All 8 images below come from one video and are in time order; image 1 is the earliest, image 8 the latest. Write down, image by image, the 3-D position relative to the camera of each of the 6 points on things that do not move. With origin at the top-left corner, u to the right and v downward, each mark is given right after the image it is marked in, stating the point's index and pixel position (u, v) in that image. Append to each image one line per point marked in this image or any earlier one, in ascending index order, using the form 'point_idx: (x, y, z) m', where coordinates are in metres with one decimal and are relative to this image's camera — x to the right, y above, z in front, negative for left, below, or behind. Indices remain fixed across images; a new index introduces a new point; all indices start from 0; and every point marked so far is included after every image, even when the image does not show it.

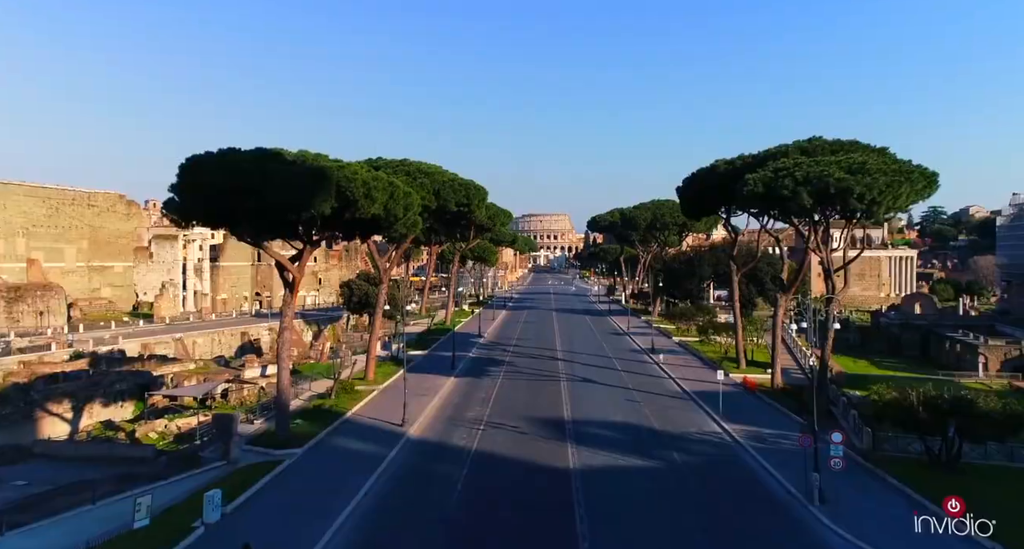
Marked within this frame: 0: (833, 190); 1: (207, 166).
0: (+7.1, +1.9, +18.2) m
1: (-6.5, +2.3, +17.3) m
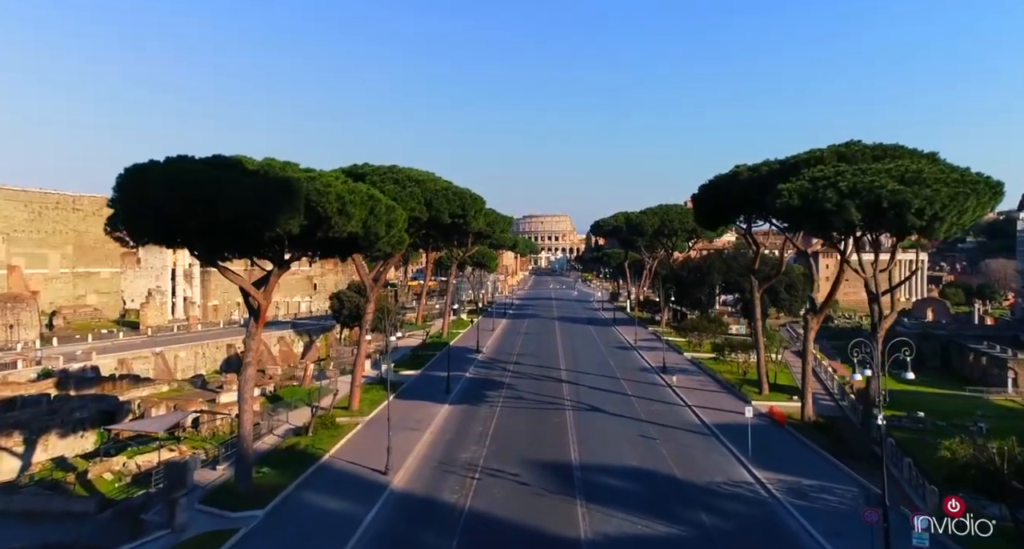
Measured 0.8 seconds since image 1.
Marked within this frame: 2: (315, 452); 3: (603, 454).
0: (+7.1, +1.3, +15.6) m
1: (-6.5, +1.8, +14.7) m
2: (-4.5, -4.1, +18.9) m
3: (+2.1, -4.2, +19.1) m
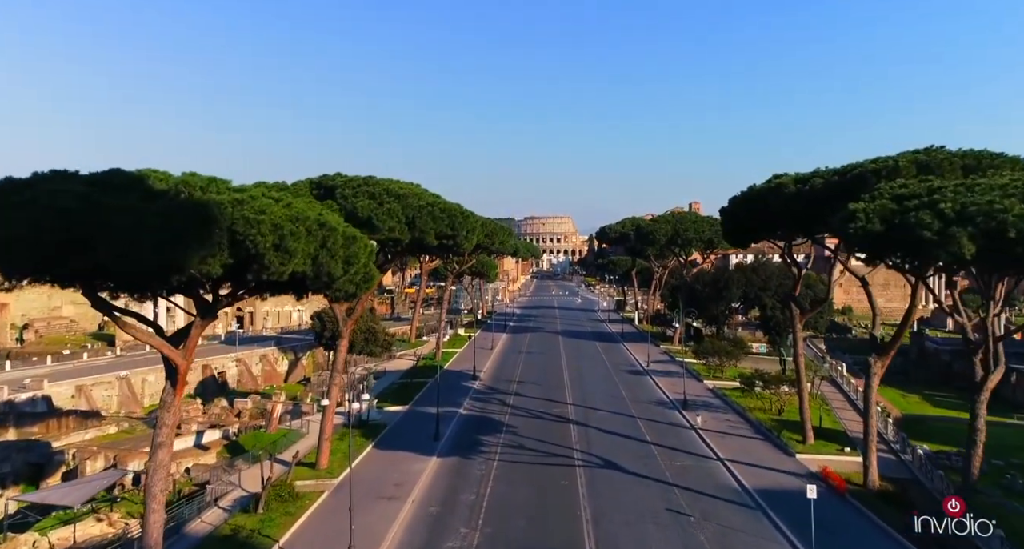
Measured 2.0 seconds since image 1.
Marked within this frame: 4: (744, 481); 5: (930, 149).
0: (+7.1, +0.6, +11.6) m
1: (-6.5, +1.0, +10.8) m
2: (-4.6, -4.9, +14.9) m
3: (+2.1, -4.9, +15.2) m
4: (+5.4, -4.8, +19.2) m
5: (+8.5, +2.6, +16.7) m
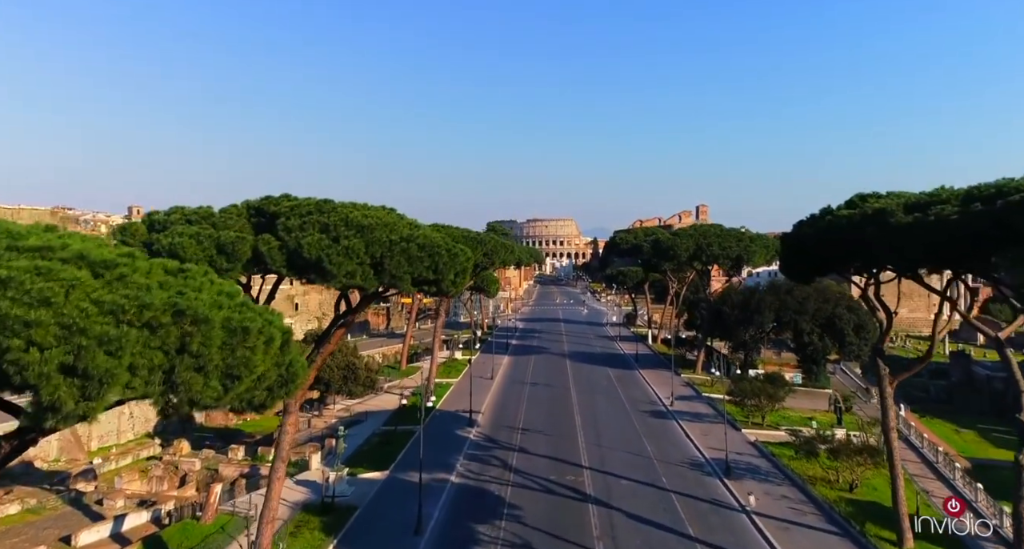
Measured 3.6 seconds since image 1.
0: (+7.2, -0.5, +6.3) m
1: (-6.4, 0.0, +5.4) m
2: (-4.5, -5.9, +9.6) m
3: (+2.2, -6.0, +9.8) m
4: (+5.5, -5.9, +13.8) m
5: (+8.6, +1.5, +11.3) m
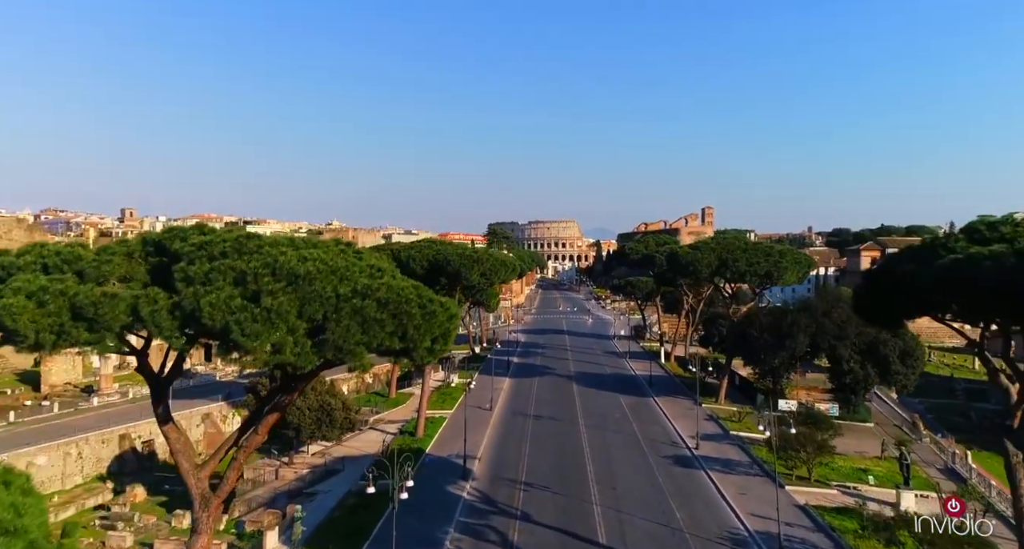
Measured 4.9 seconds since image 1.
0: (+7.2, -1.3, +1.7) m
1: (-6.4, -0.9, +0.9) m
2: (-4.5, -6.8, +5.0) m
3: (+2.2, -6.8, +5.2) m
4: (+5.5, -6.7, +9.2) m
5: (+8.6, +0.7, +6.8) m
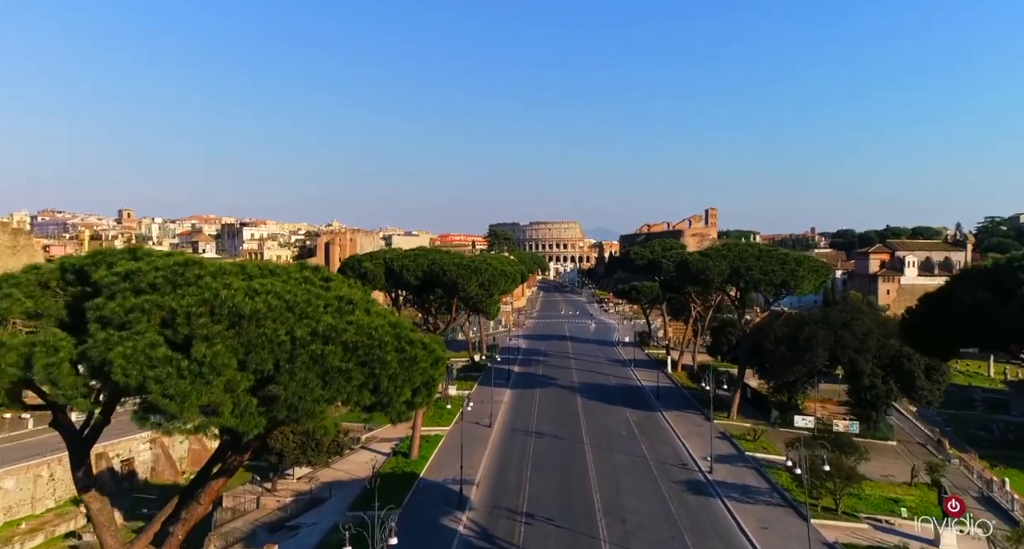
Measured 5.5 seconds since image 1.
0: (+7.1, -1.7, -0.4) m
1: (-6.5, -1.3, -1.2) m
2: (-4.5, -7.1, +3.0) m
3: (+2.2, -7.2, +3.2) m
4: (+5.5, -7.1, +7.2) m
5: (+8.6, +0.3, +4.7) m
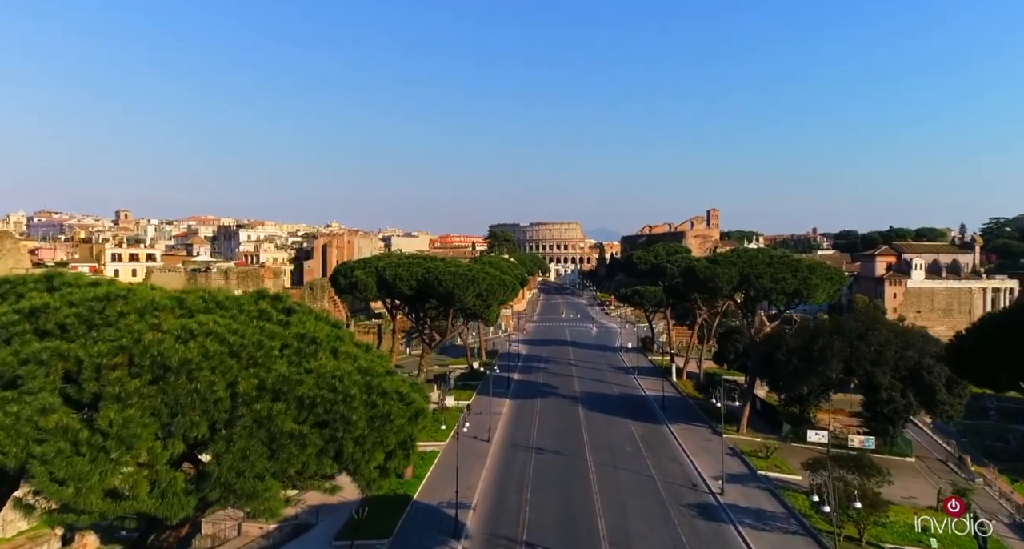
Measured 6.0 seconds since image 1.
0: (+7.1, -2.0, -2.0) m
1: (-6.5, -1.6, -2.8) m
2: (-4.5, -7.5, +1.3) m
3: (+2.1, -7.5, +1.6) m
4: (+5.5, -7.4, +5.6) m
5: (+8.5, 0.0, +3.1) m
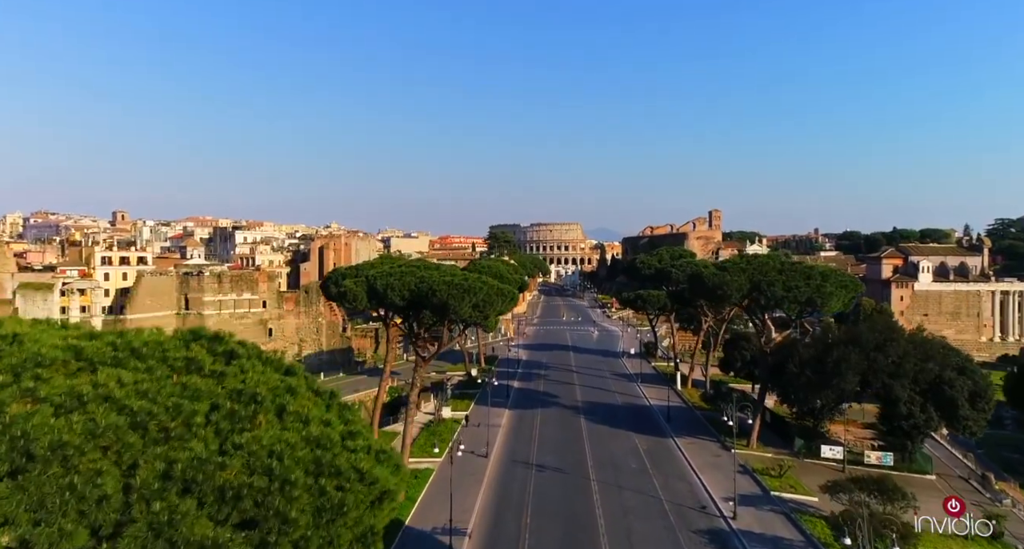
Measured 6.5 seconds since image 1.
0: (+7.0, -2.3, -3.6) m
1: (-6.6, -1.9, -4.4) m
2: (-4.6, -7.8, -0.3) m
3: (+2.1, -7.8, -0.1) m
4: (+5.4, -7.7, +3.9) m
5: (+8.5, -0.3, +1.4) m
